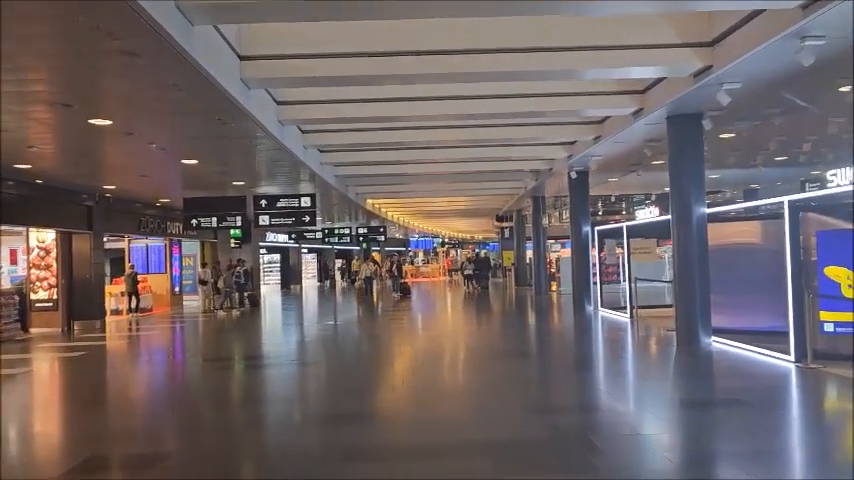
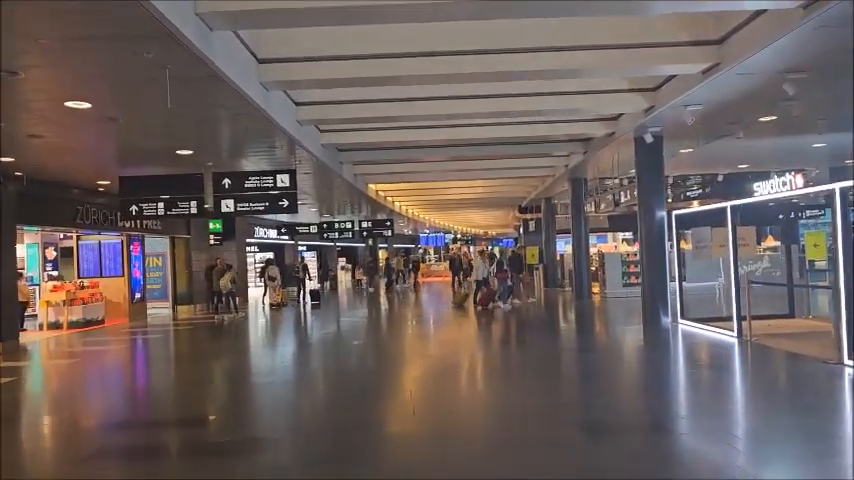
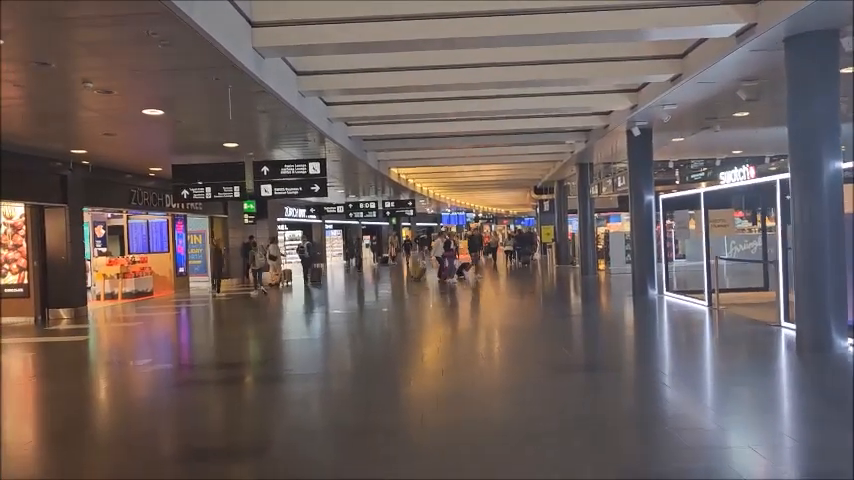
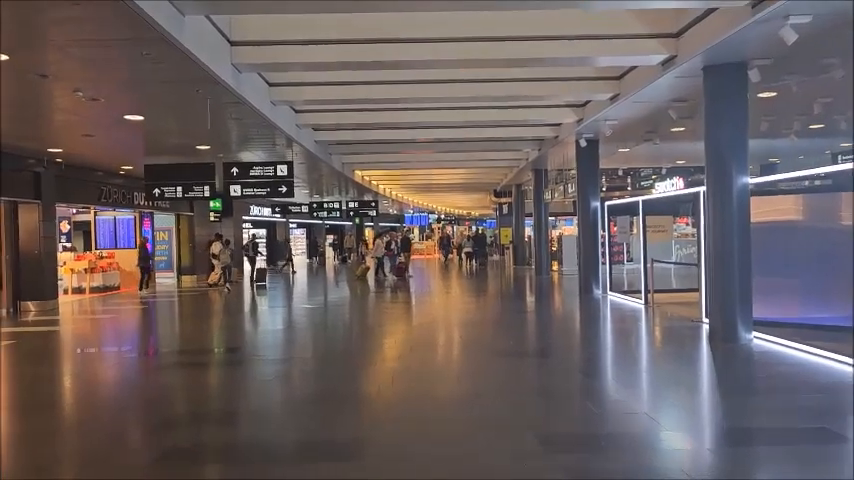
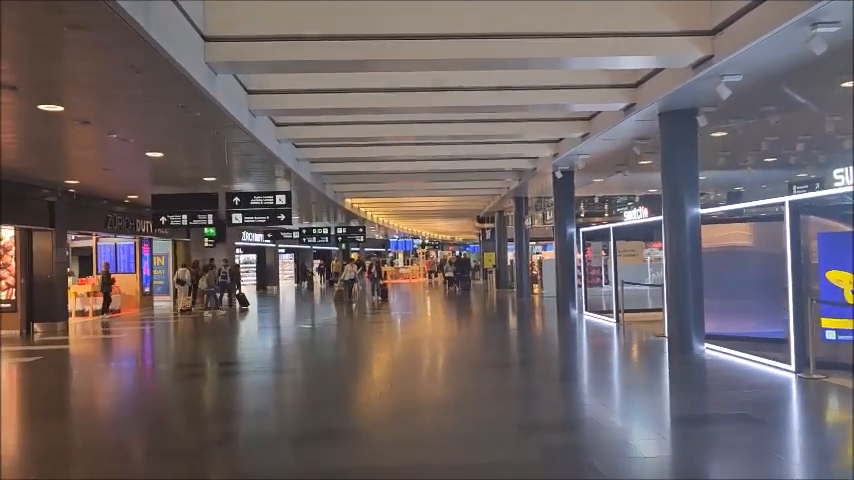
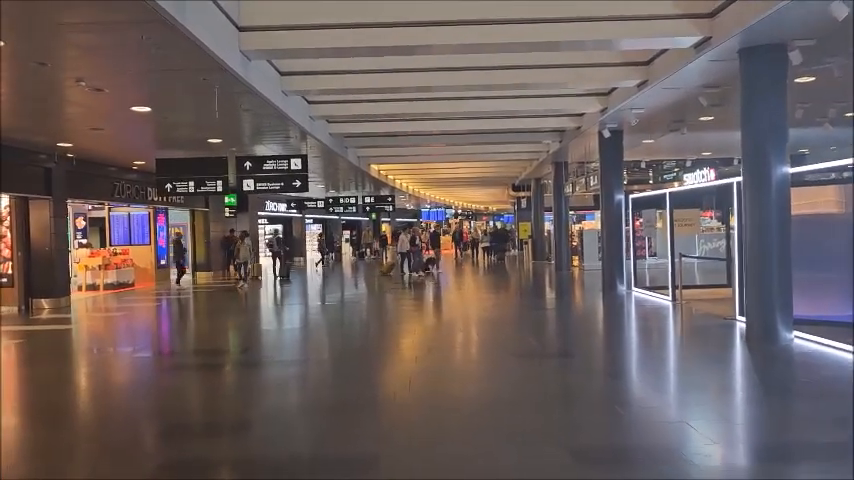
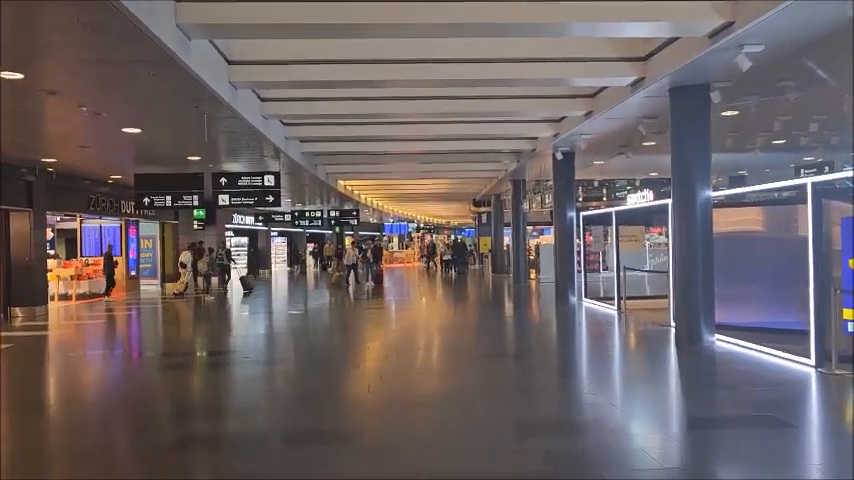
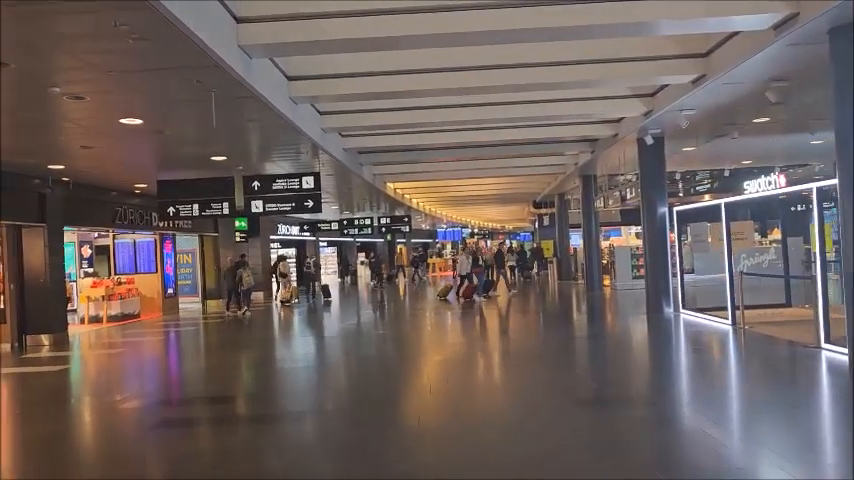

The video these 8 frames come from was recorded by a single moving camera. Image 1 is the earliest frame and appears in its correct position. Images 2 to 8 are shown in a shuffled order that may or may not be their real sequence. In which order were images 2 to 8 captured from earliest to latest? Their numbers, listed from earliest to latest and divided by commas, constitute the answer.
5, 7, 4, 6, 3, 8, 2
